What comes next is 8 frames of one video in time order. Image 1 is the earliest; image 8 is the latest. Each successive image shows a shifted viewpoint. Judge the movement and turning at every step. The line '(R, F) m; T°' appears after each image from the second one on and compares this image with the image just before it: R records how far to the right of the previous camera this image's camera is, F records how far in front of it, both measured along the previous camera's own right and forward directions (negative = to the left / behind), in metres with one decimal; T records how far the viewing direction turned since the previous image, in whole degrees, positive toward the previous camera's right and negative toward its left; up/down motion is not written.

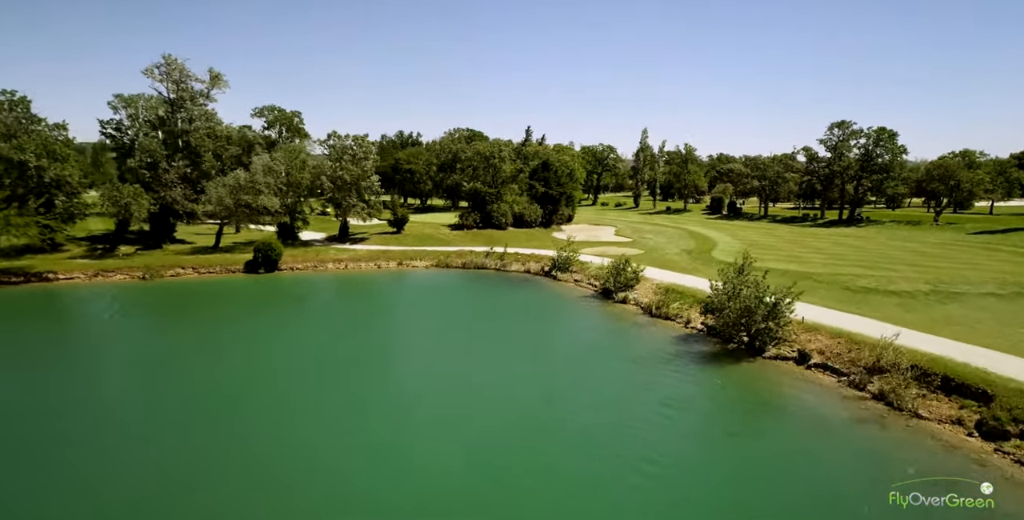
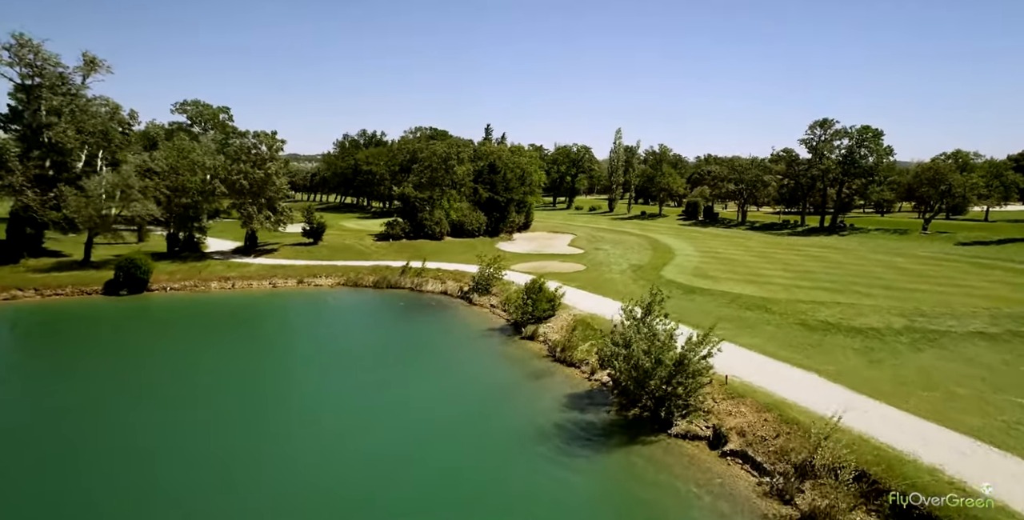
(+5.1, +5.8) m; 0°
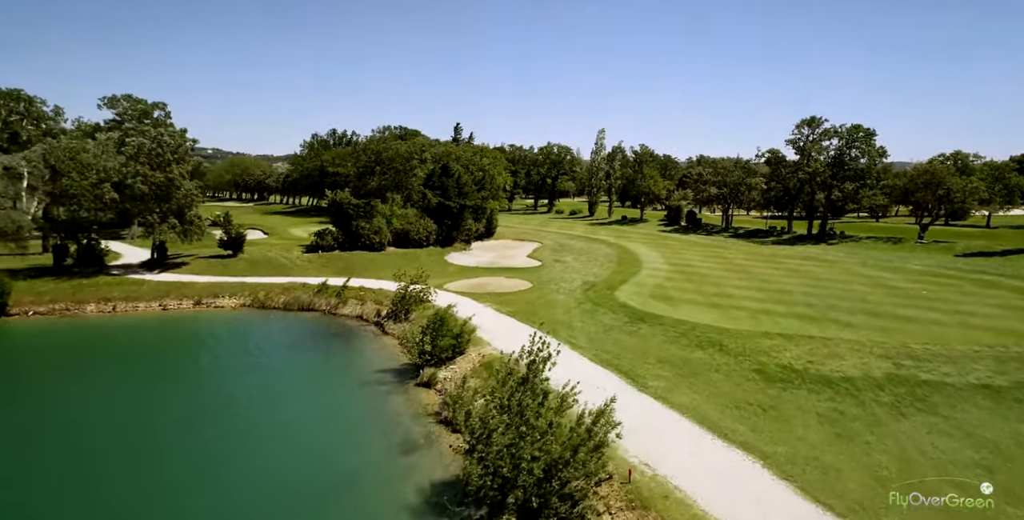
(+3.9, +4.9) m; 0°
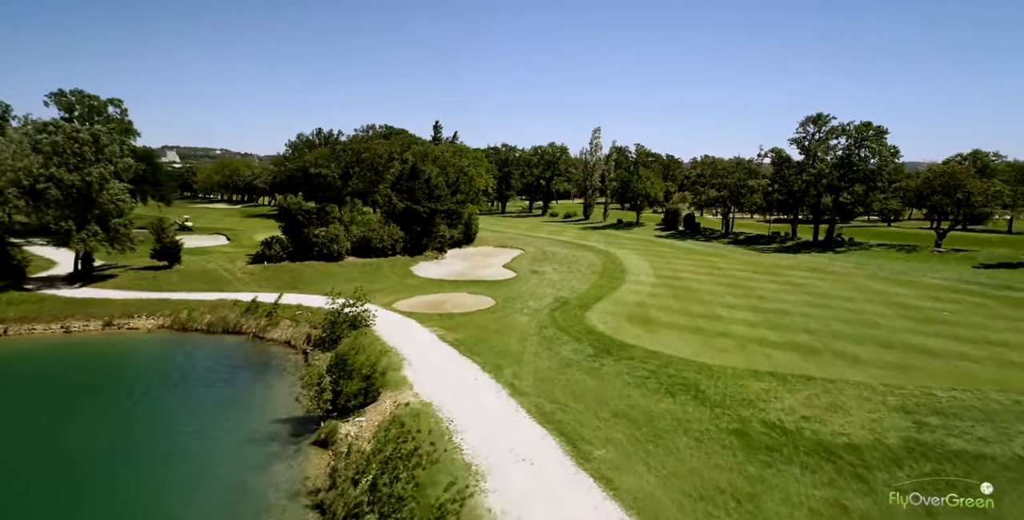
(+2.5, +4.2) m; -1°
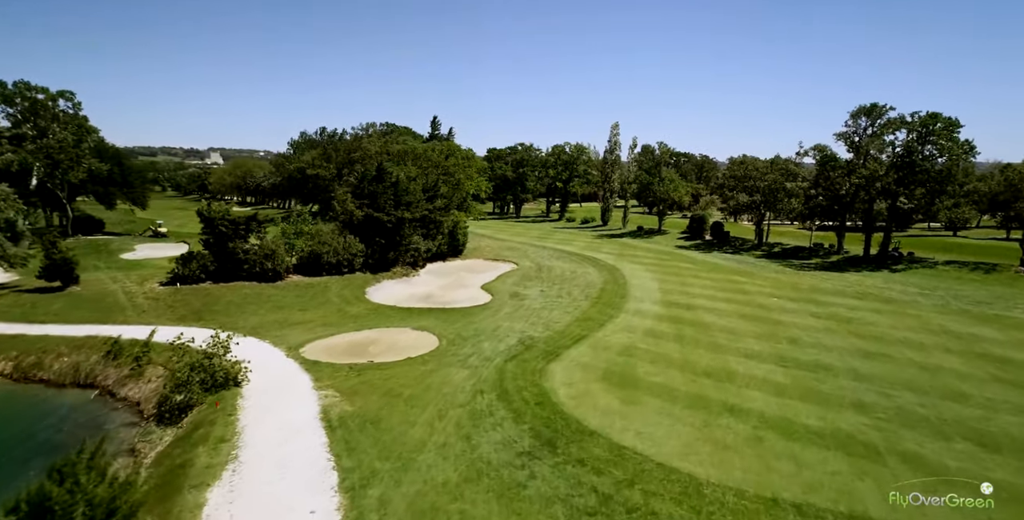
(+3.6, +7.4) m; -4°
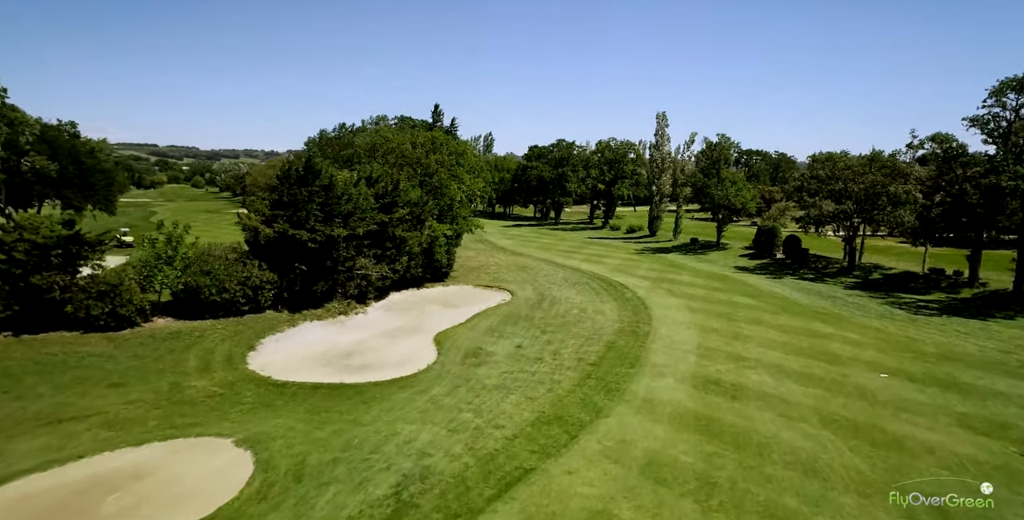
(+4.5, +12.0) m; -7°
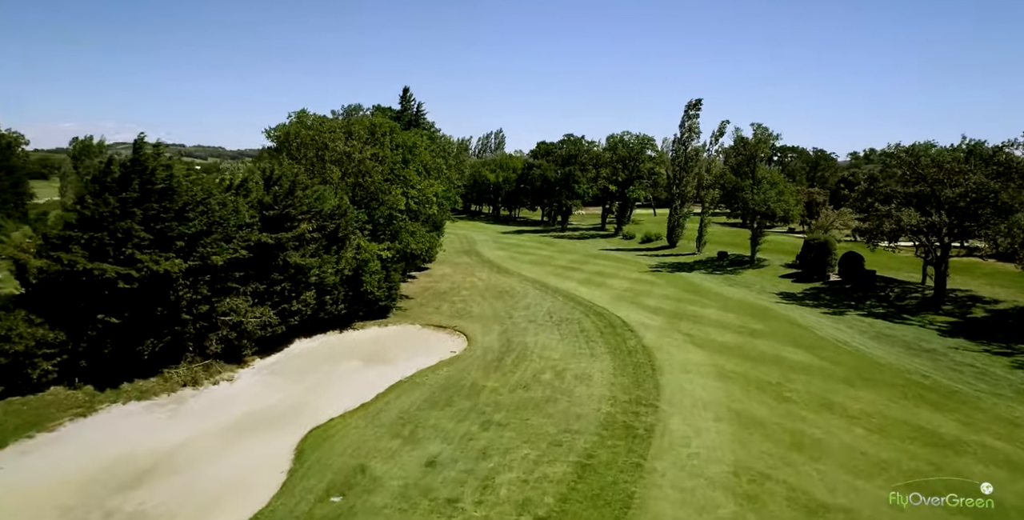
(+3.1, +10.5) m; -2°
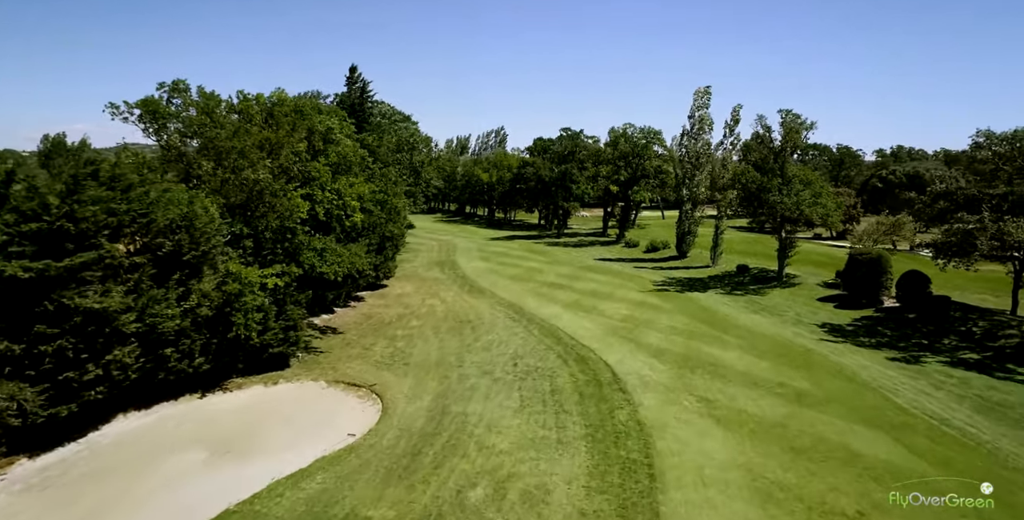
(+2.4, +8.6) m; -1°
